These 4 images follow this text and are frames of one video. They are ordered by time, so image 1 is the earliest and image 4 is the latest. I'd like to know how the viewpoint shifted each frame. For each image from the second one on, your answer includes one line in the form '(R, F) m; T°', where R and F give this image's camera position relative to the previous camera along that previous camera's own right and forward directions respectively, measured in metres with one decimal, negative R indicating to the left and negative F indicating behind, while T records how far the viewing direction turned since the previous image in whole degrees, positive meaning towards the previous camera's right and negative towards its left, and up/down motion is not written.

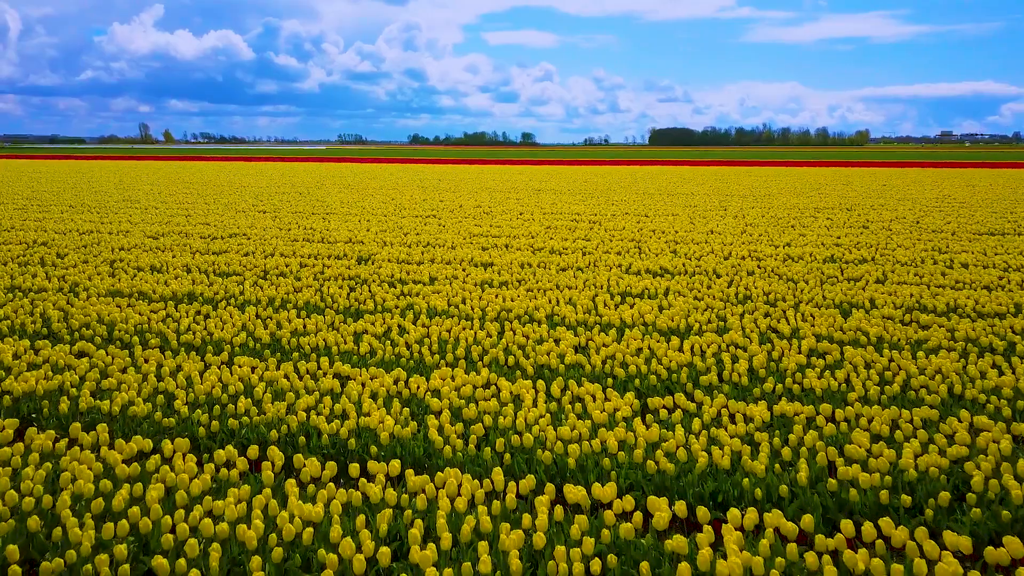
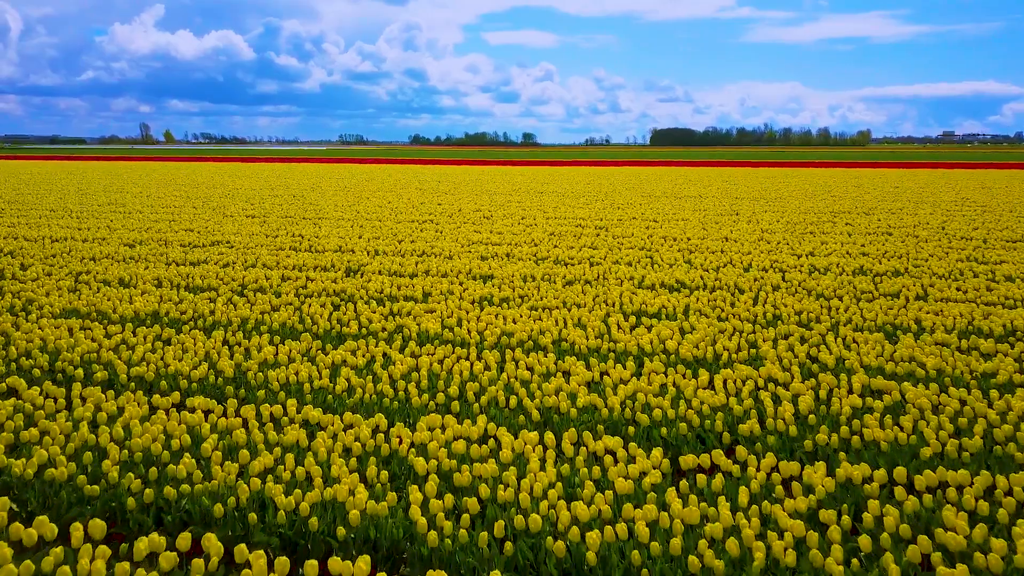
(0.0, +0.6) m; 0°
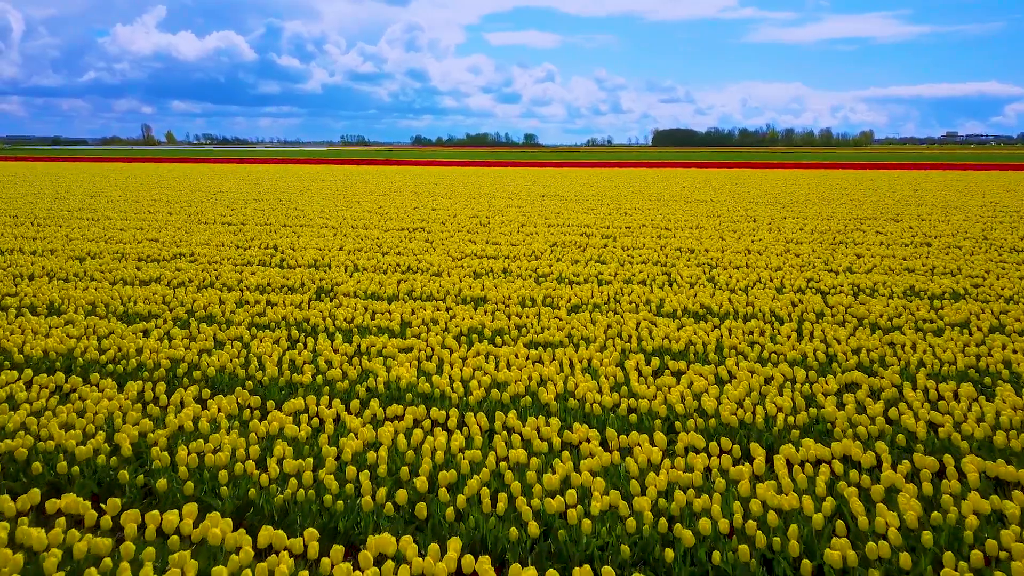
(0.0, +0.9) m; 0°
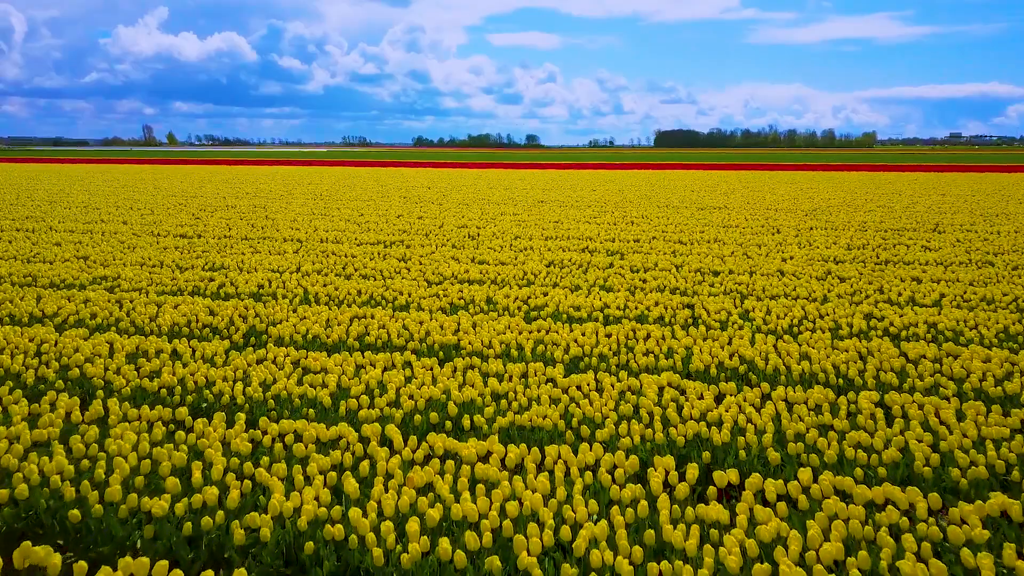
(+0.1, +1.3) m; 0°
